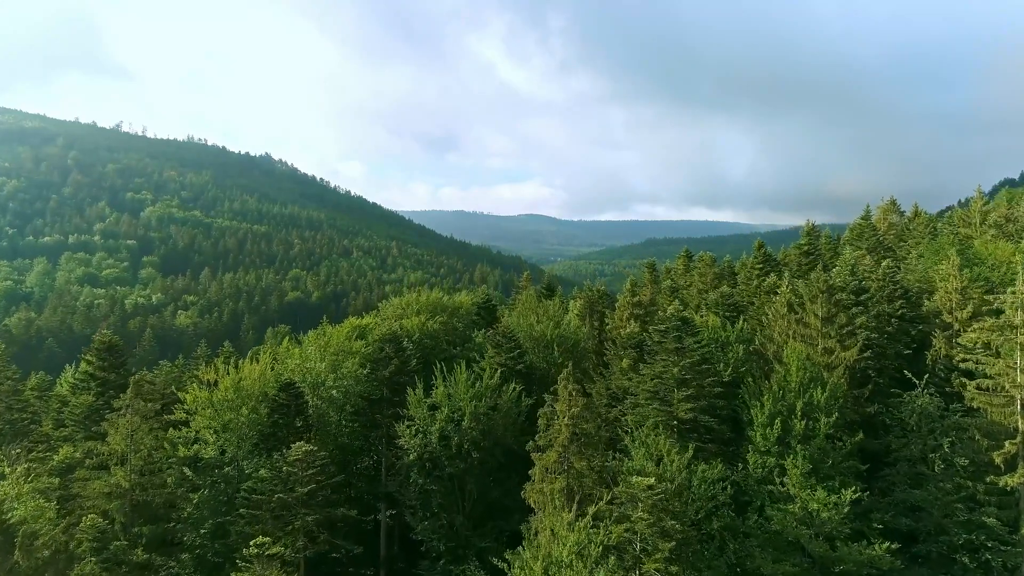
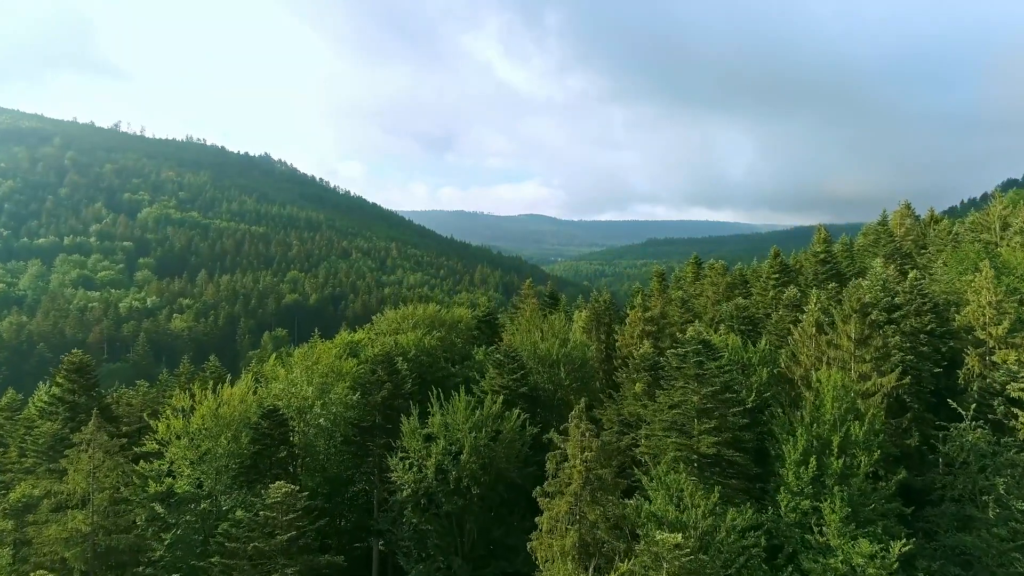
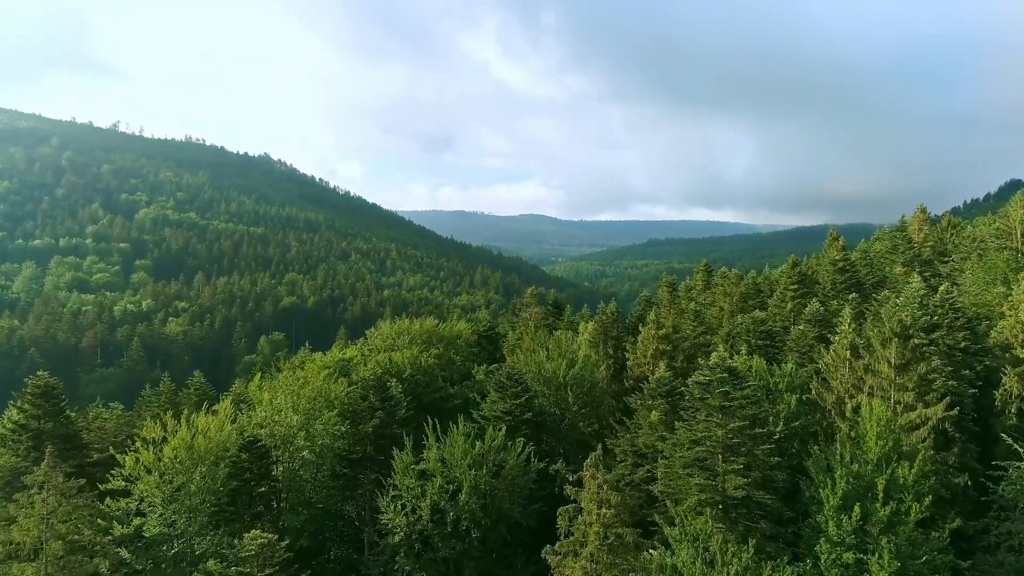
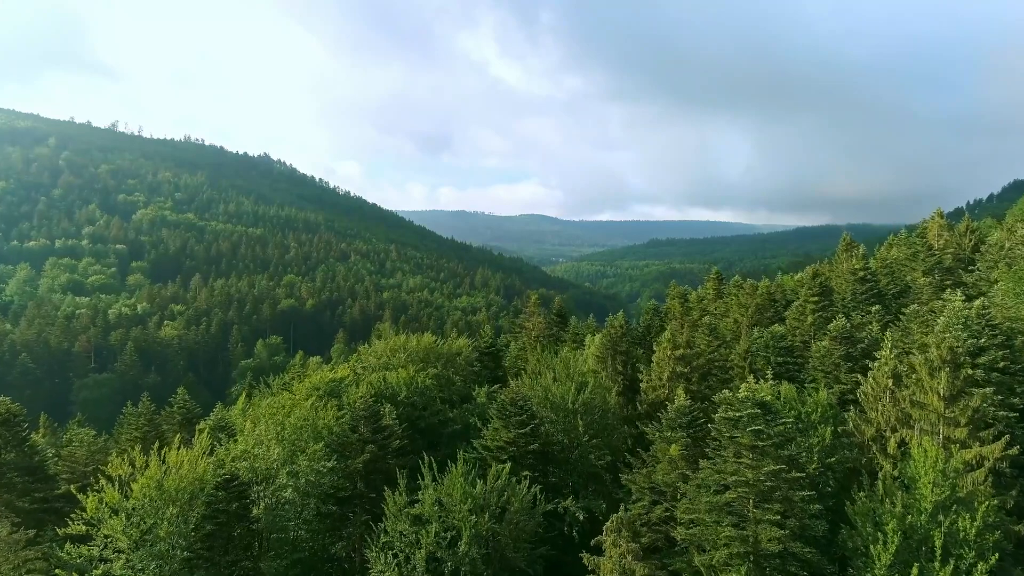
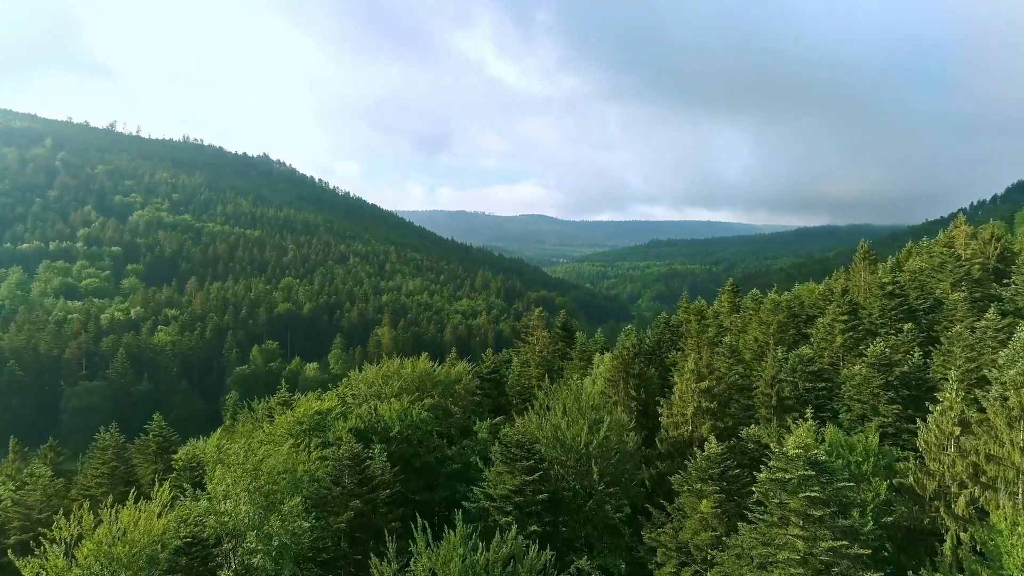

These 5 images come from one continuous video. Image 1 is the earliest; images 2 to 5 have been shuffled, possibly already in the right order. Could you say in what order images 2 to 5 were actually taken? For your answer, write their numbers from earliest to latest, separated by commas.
2, 3, 4, 5
